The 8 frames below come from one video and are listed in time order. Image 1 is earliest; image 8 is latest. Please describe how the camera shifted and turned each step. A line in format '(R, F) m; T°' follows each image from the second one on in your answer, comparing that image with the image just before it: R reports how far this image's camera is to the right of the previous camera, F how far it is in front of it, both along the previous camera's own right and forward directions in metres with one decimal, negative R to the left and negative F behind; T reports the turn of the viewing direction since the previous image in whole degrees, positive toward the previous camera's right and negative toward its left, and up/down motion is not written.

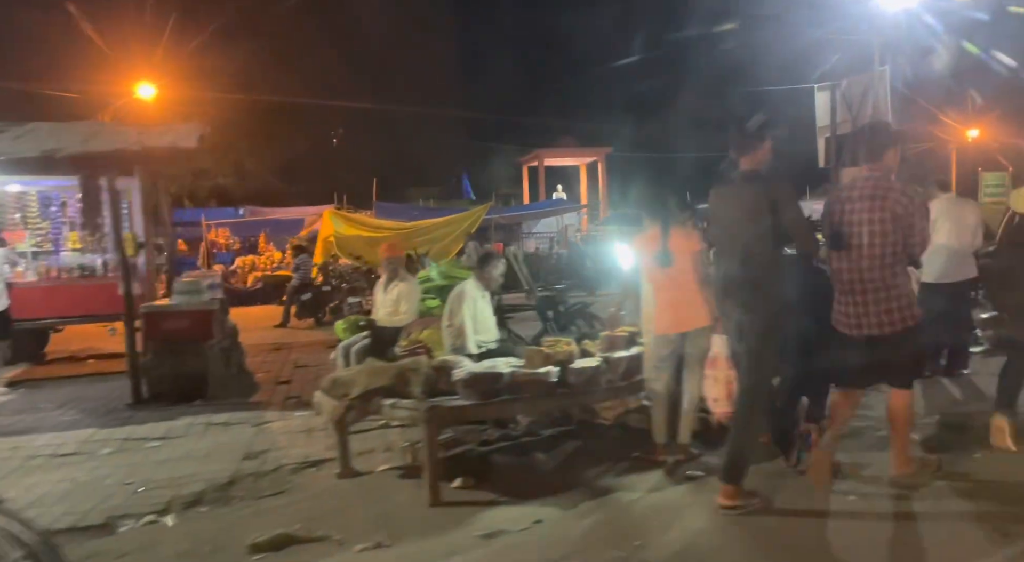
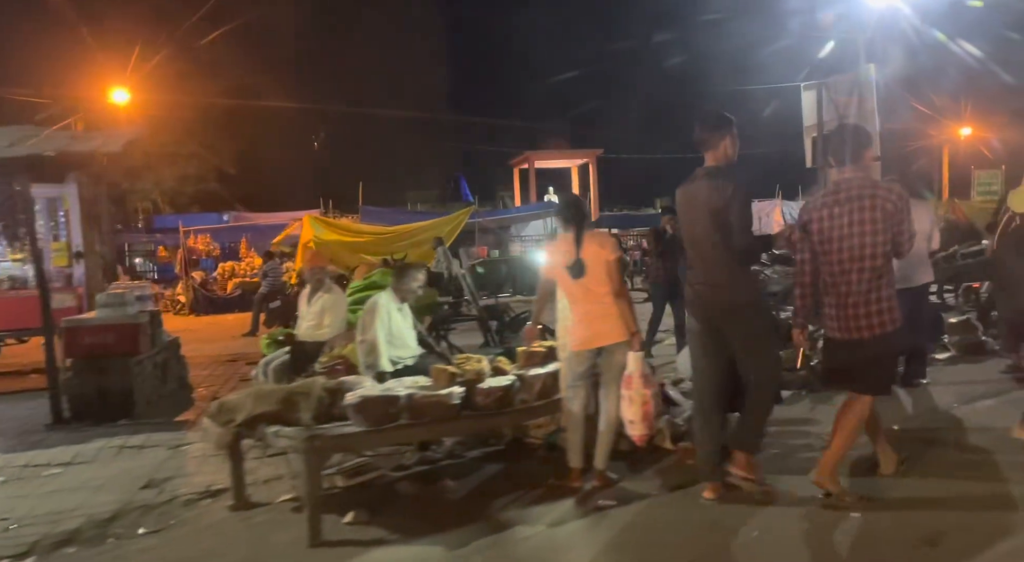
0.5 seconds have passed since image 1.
(+0.5, +0.3) m; +1°
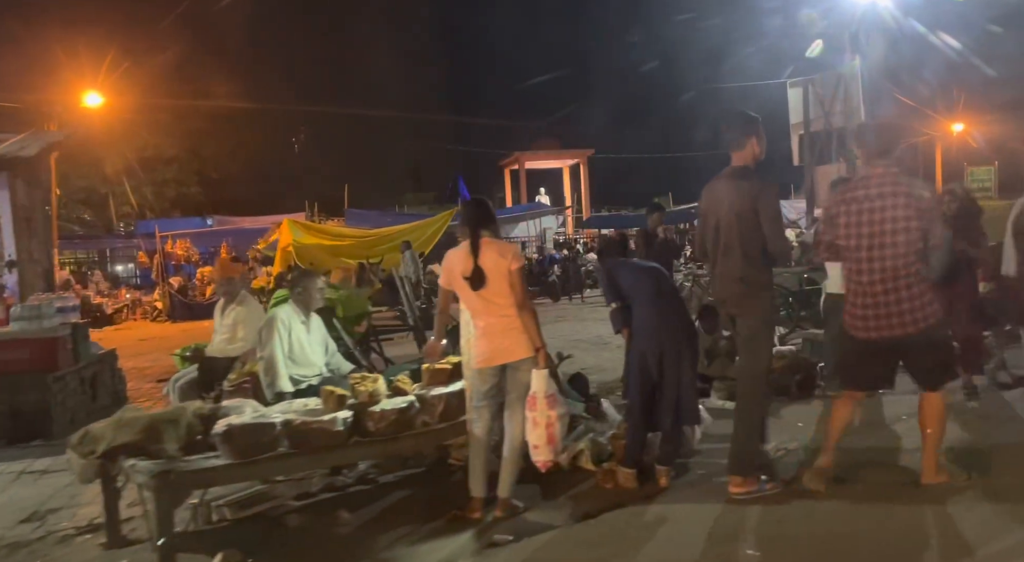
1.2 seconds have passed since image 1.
(+0.5, +0.3) m; +1°
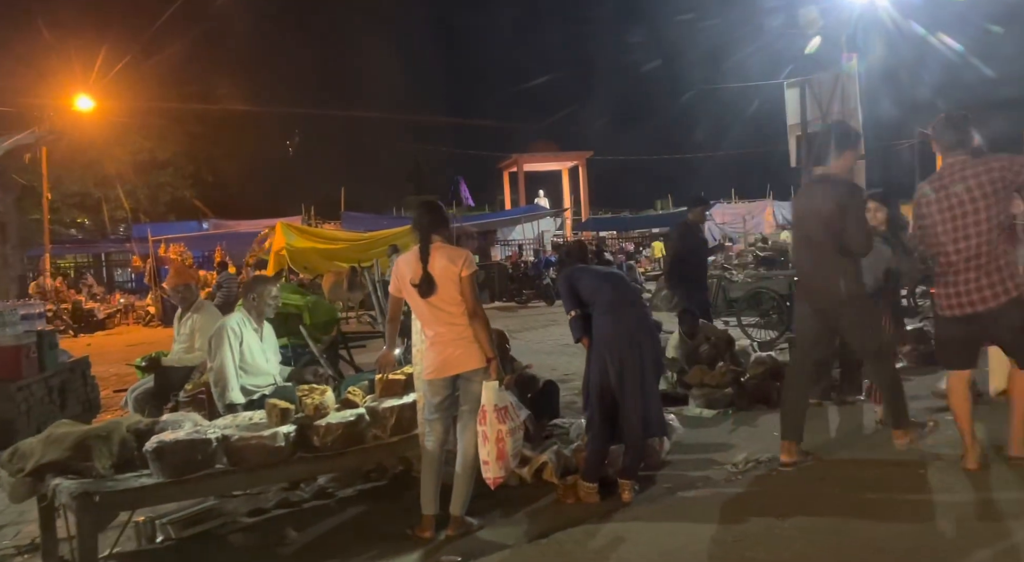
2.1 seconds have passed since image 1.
(+0.2, +0.2) m; 0°
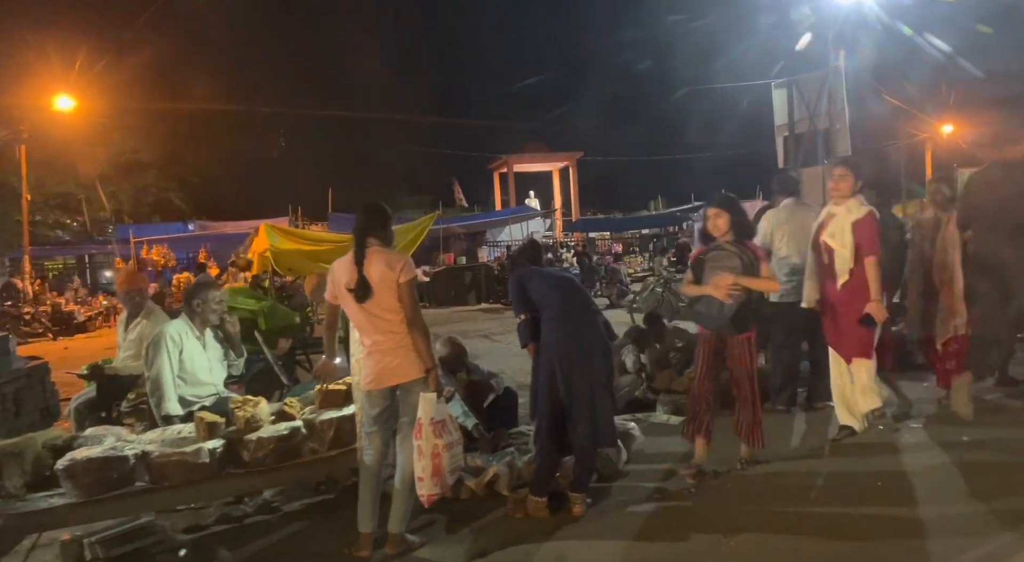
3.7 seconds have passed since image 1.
(+0.2, +0.2) m; +1°
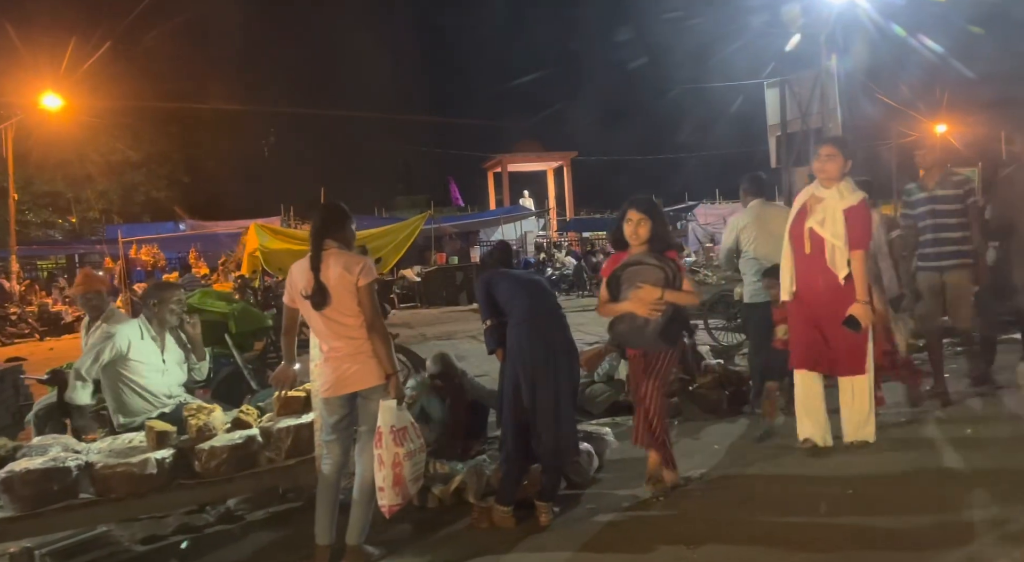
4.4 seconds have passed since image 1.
(+0.2, +0.1) m; 0°
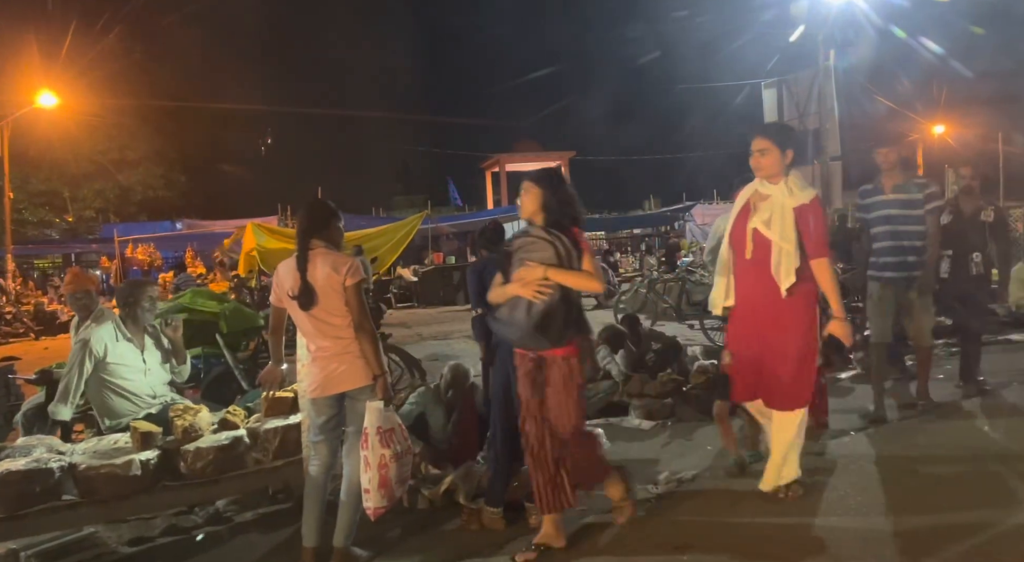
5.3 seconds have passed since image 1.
(0.0, 0.0) m; 0°
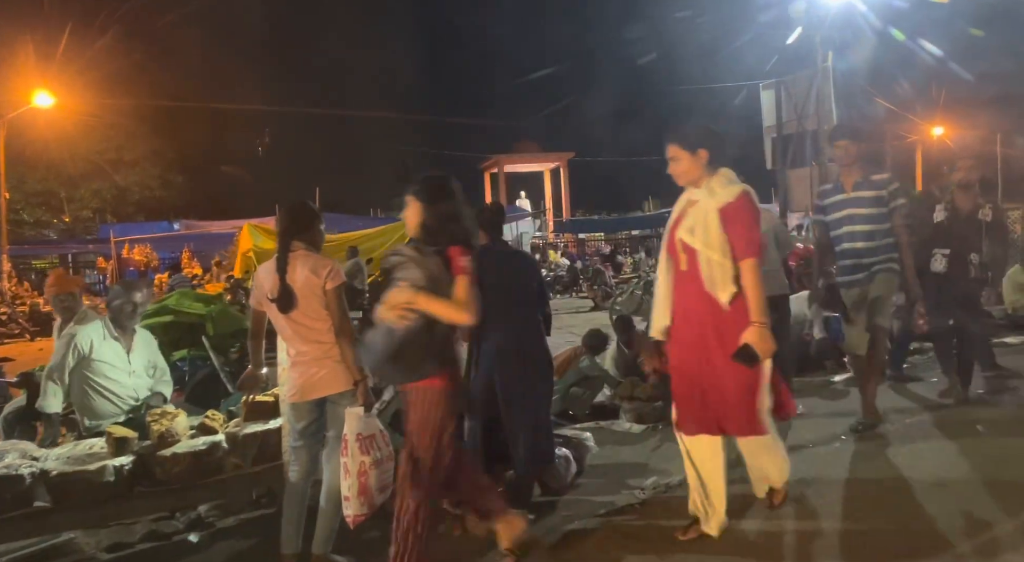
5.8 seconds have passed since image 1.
(+0.1, +0.1) m; 0°
